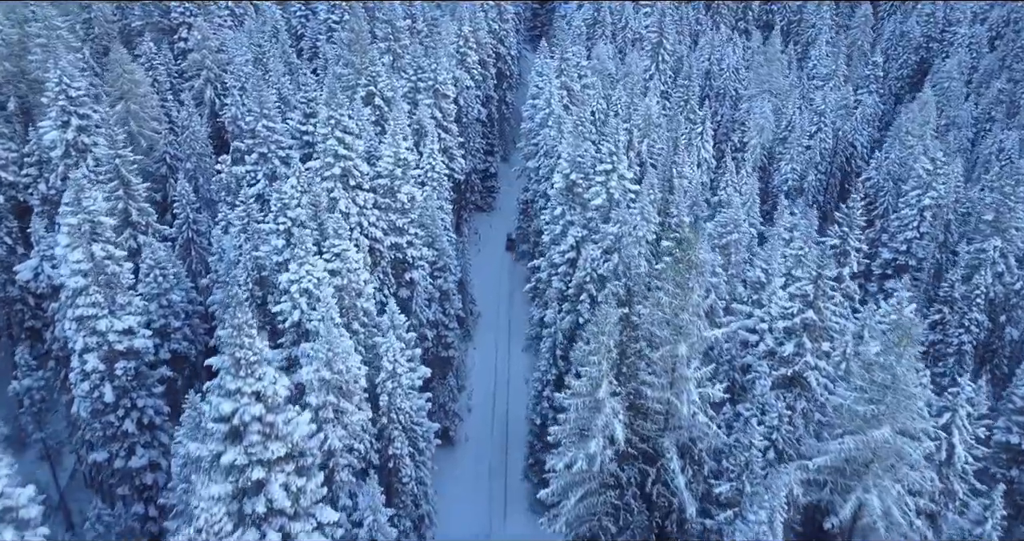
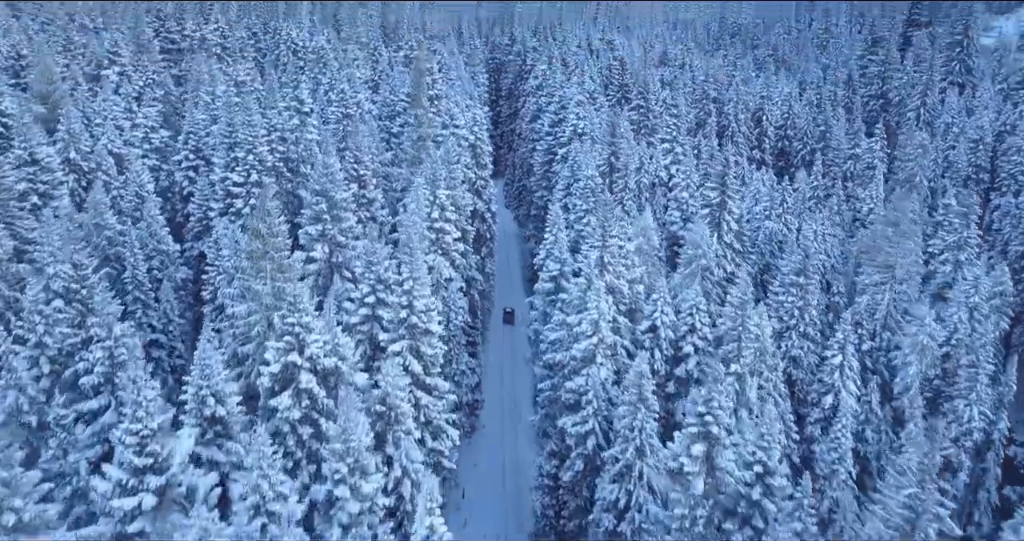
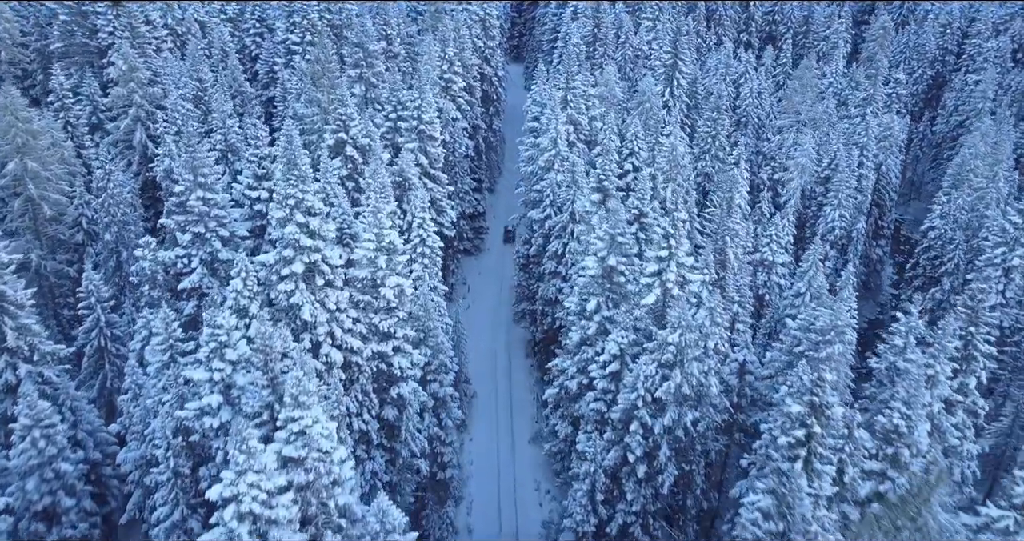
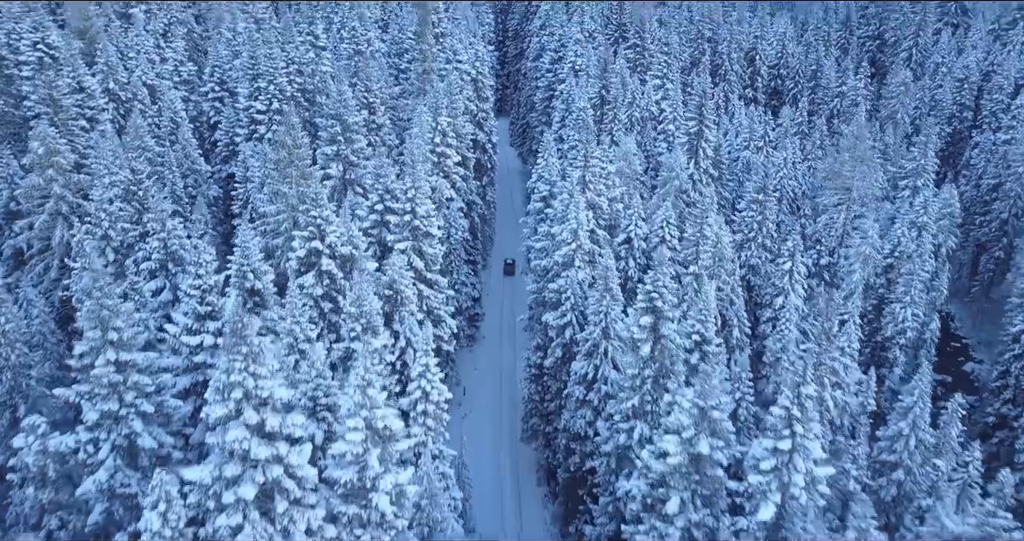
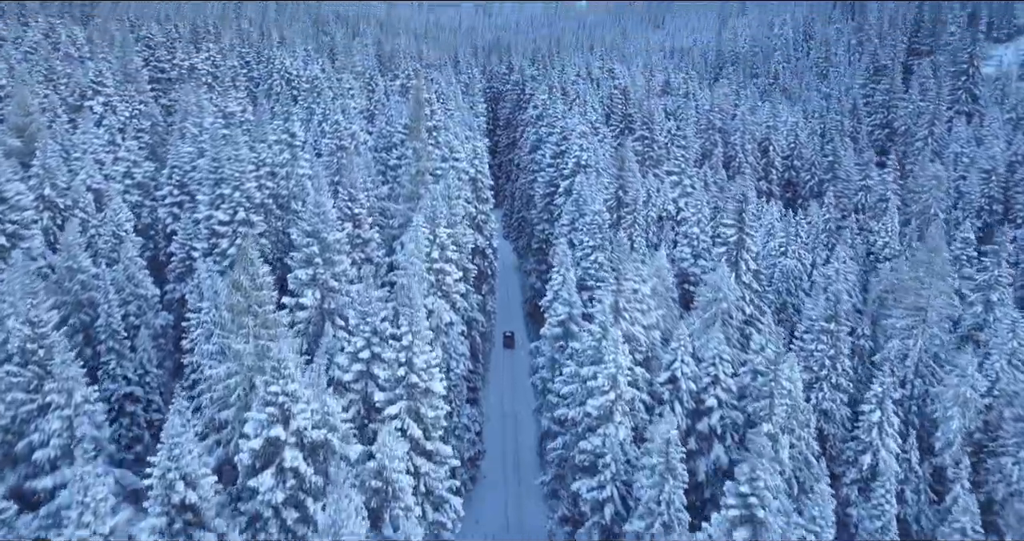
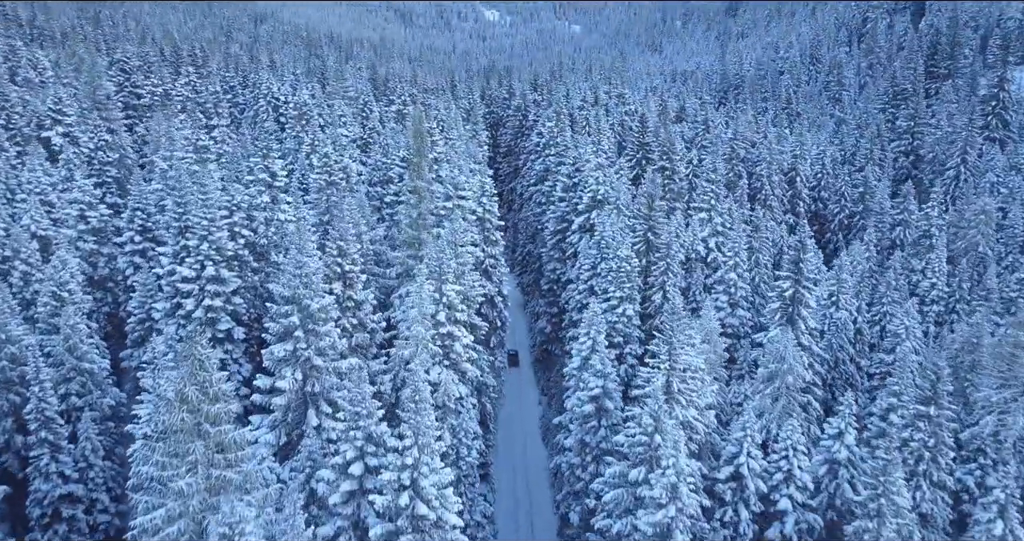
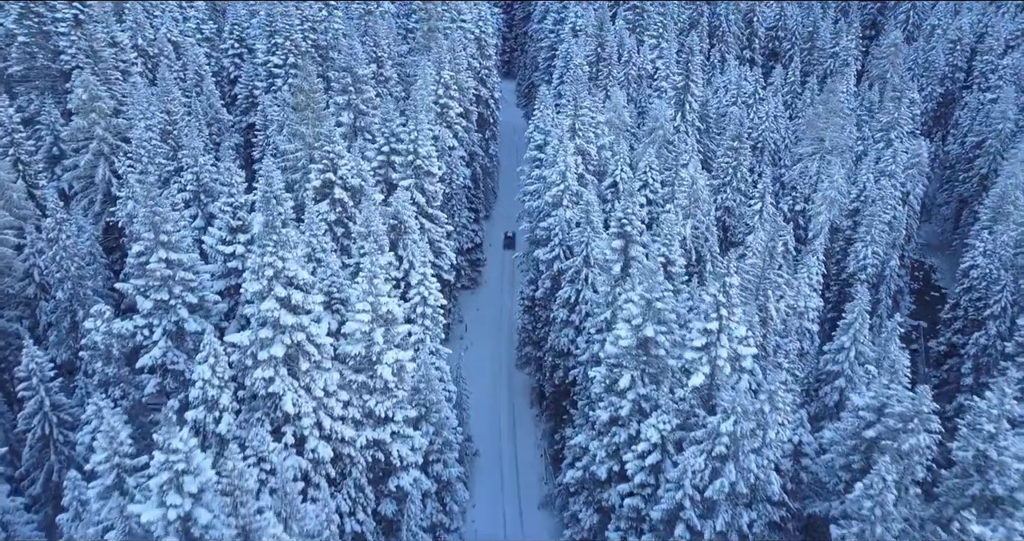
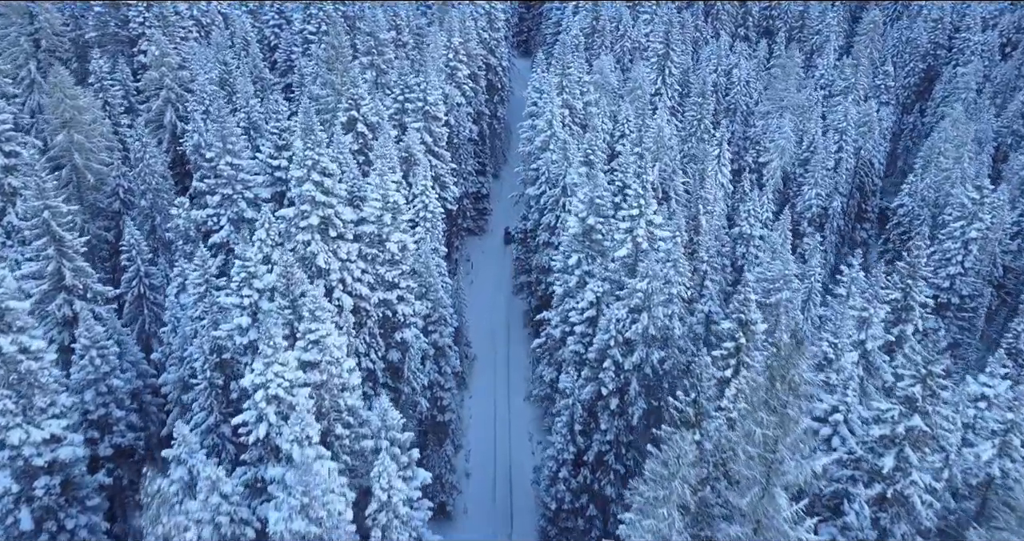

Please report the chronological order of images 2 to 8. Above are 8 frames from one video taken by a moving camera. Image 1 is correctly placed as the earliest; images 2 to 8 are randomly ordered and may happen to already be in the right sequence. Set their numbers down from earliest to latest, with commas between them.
8, 3, 7, 4, 2, 5, 6
